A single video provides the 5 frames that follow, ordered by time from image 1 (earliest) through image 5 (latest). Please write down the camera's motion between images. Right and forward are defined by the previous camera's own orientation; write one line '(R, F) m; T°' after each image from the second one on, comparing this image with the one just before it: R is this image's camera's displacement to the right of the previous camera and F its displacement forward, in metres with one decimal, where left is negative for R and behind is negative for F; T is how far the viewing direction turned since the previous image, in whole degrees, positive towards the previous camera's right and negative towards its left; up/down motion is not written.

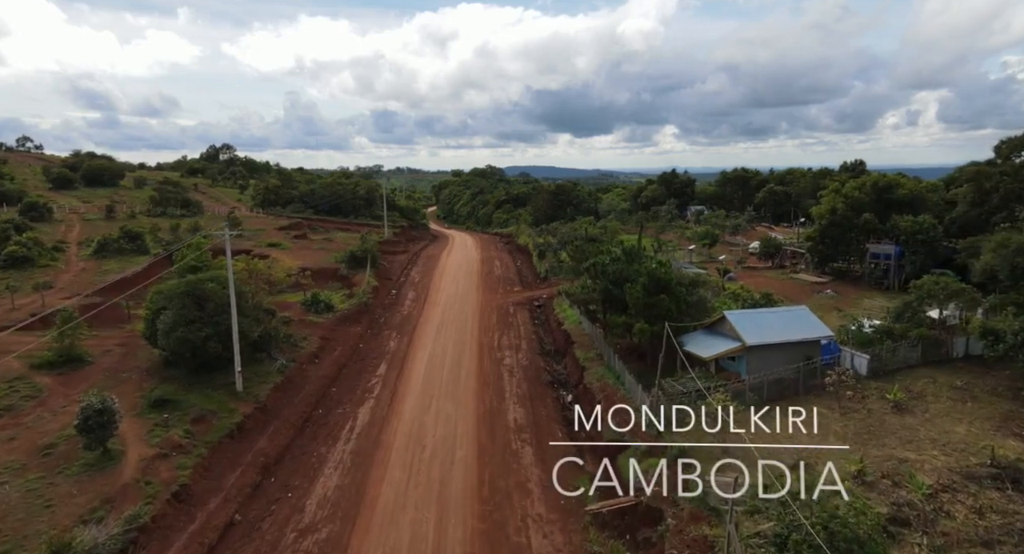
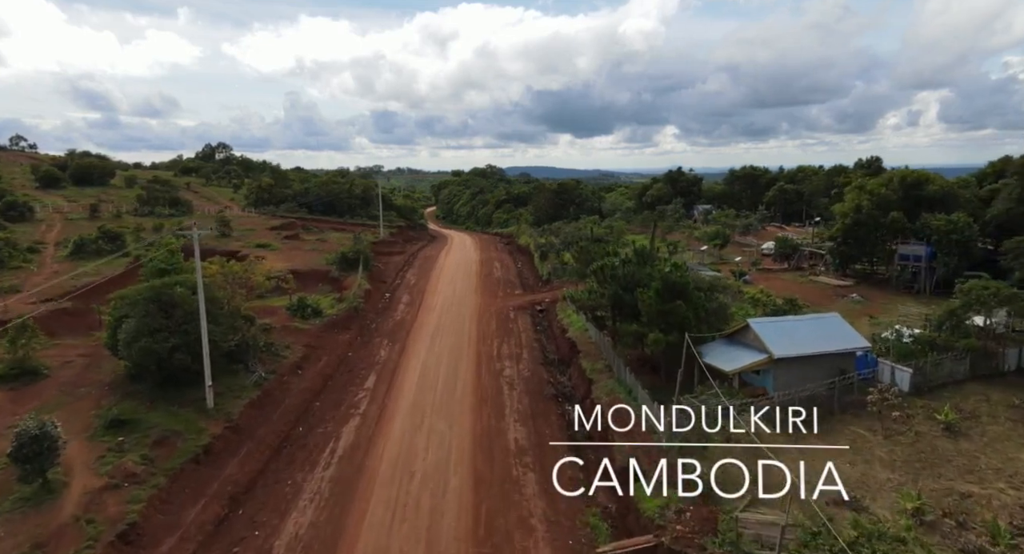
(0.0, +2.1) m; 0°
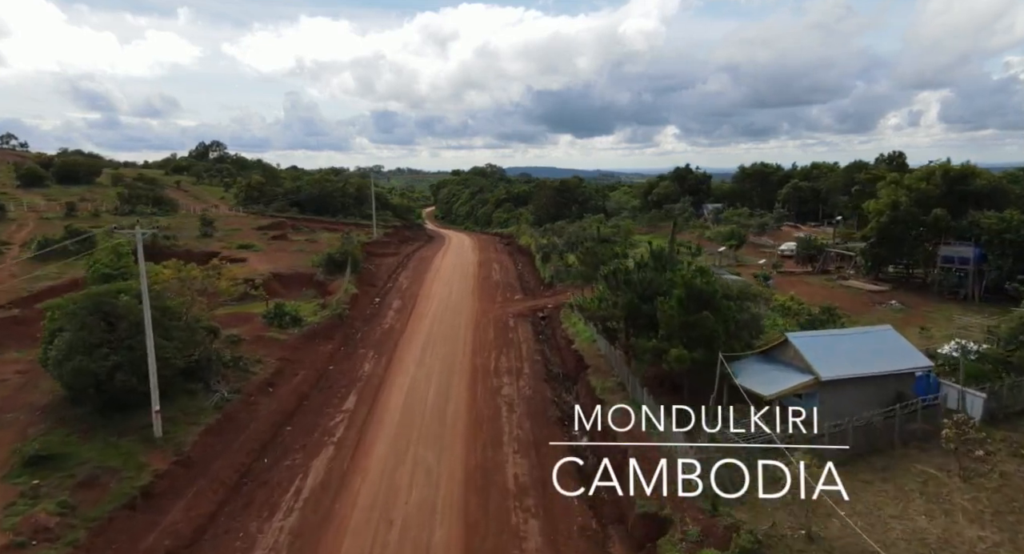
(0.0, +2.8) m; 0°
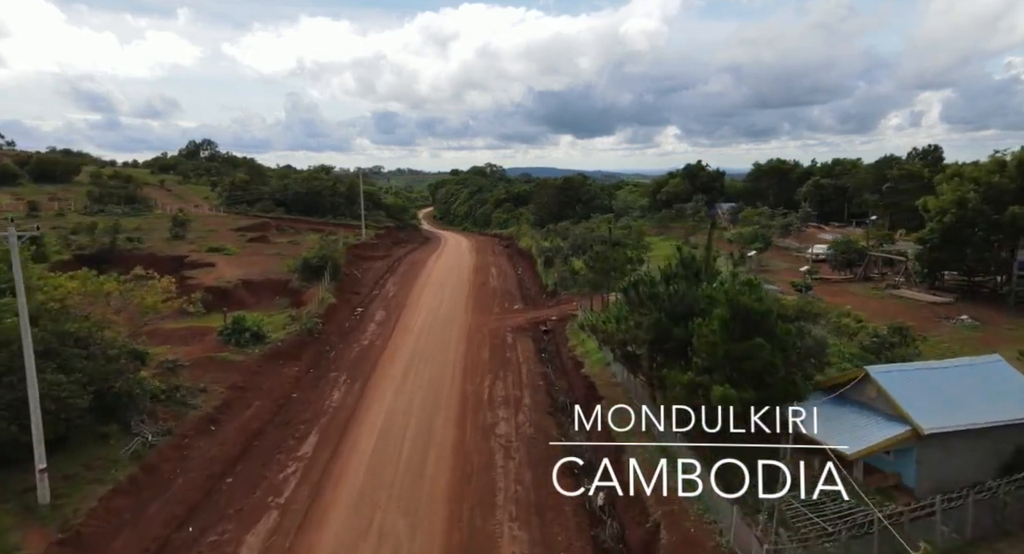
(+0.1, +3.8) m; 0°
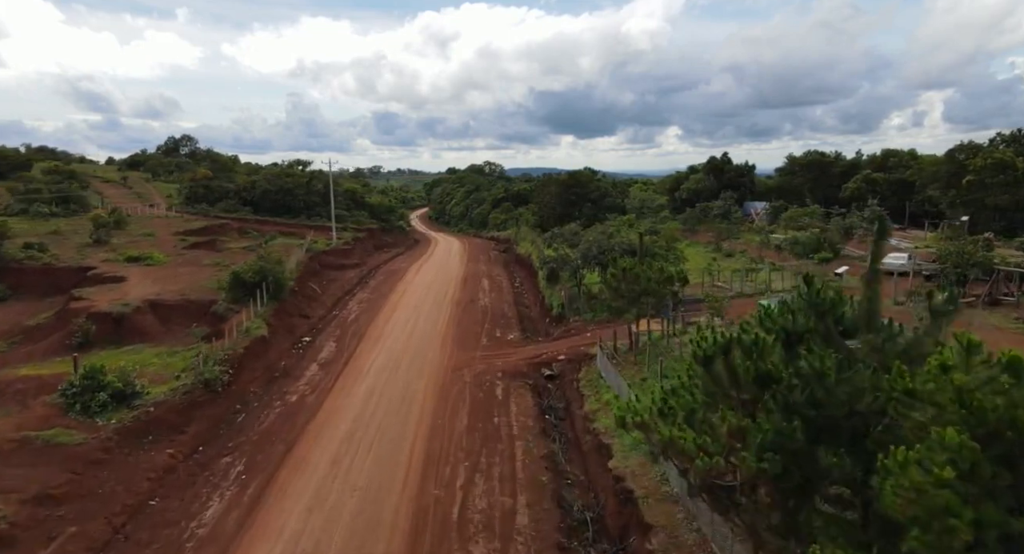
(+0.3, +7.4) m; 0°
